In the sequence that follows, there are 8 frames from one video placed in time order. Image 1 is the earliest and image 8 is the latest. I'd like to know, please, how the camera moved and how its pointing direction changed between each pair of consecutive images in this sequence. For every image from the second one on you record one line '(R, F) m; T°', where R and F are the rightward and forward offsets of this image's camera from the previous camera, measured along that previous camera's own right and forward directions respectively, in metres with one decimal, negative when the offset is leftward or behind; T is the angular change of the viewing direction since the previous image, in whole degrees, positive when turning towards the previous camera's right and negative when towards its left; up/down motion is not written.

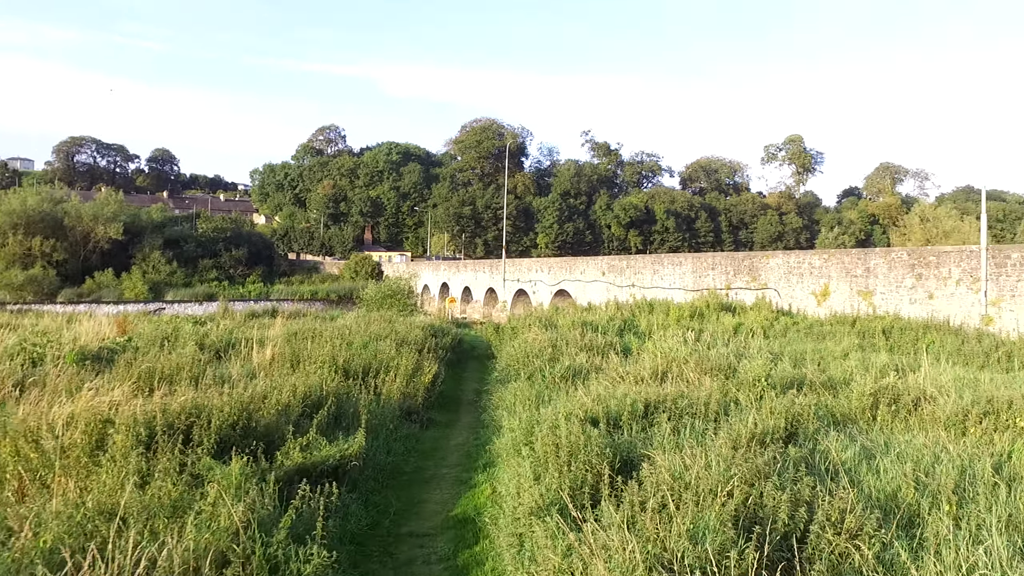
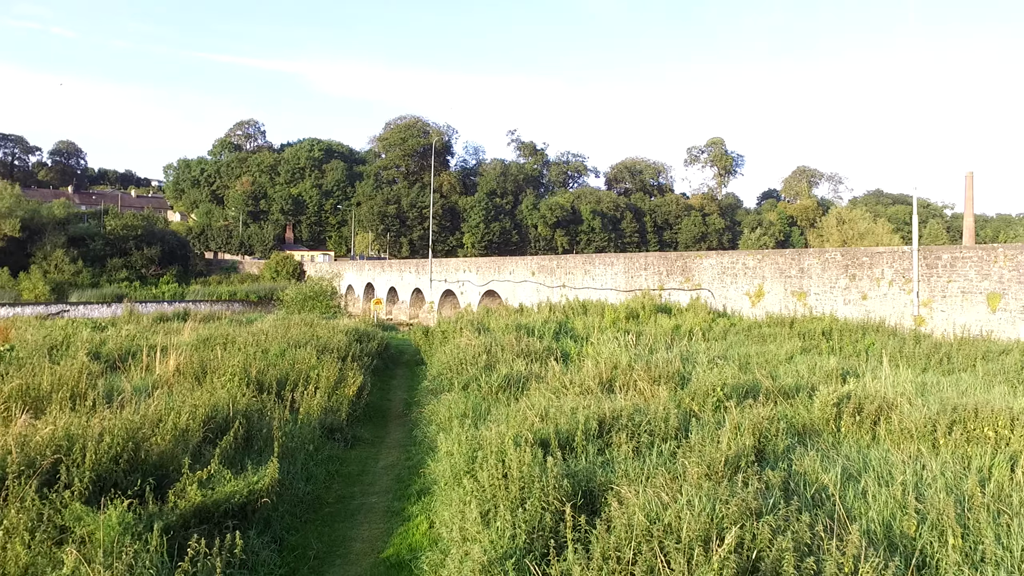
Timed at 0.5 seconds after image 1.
(-0.1, +0.6) m; +5°
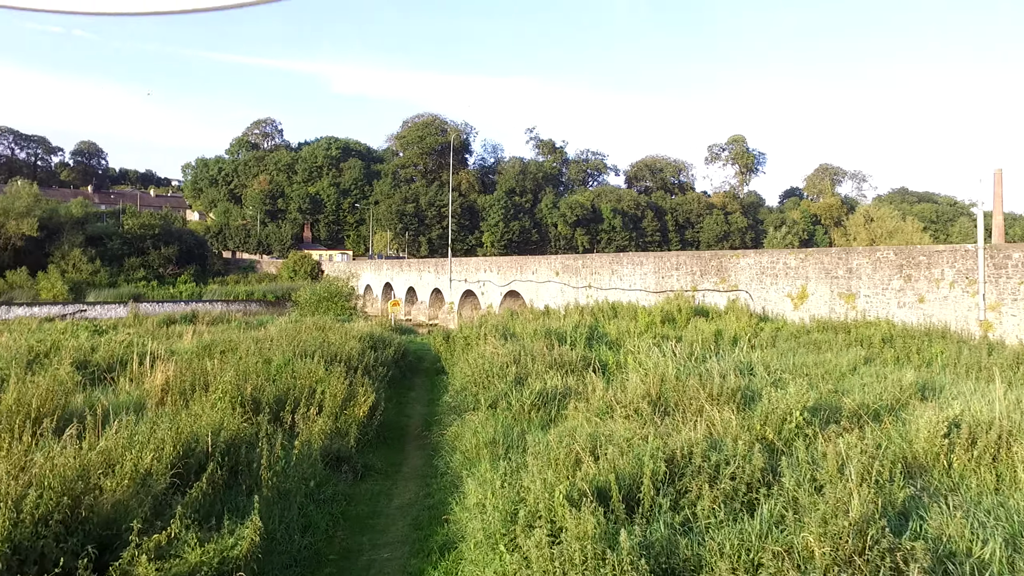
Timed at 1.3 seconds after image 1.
(-0.1, +0.9) m; -1°
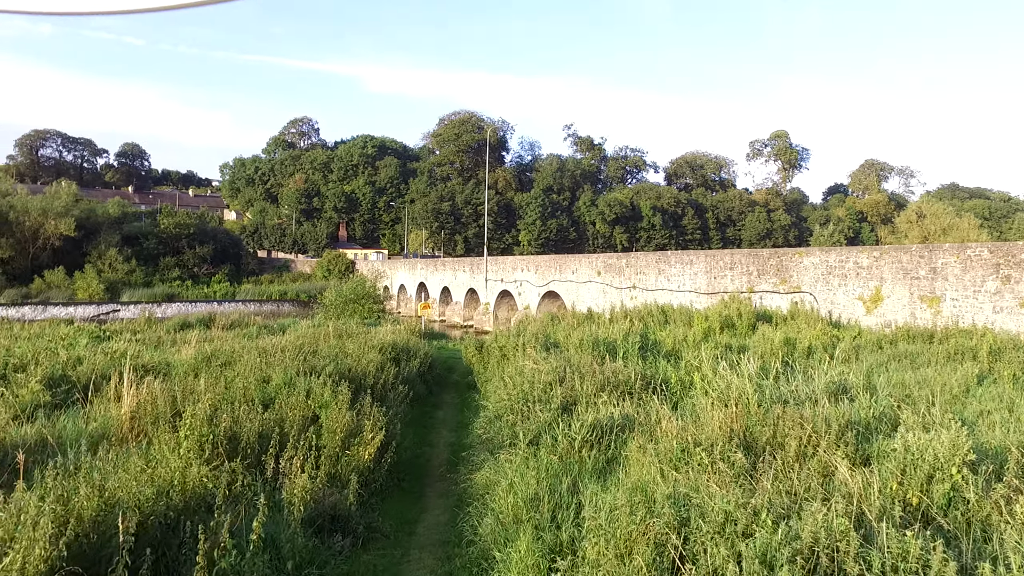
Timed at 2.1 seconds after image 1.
(-0.1, +1.3) m; -3°
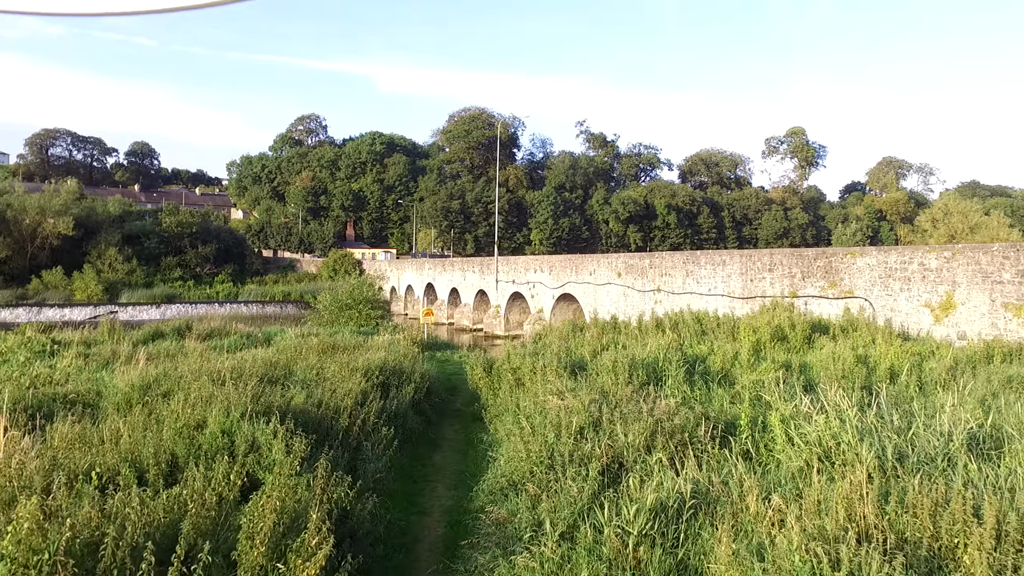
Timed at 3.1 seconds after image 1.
(-0.1, +1.7) m; -1°
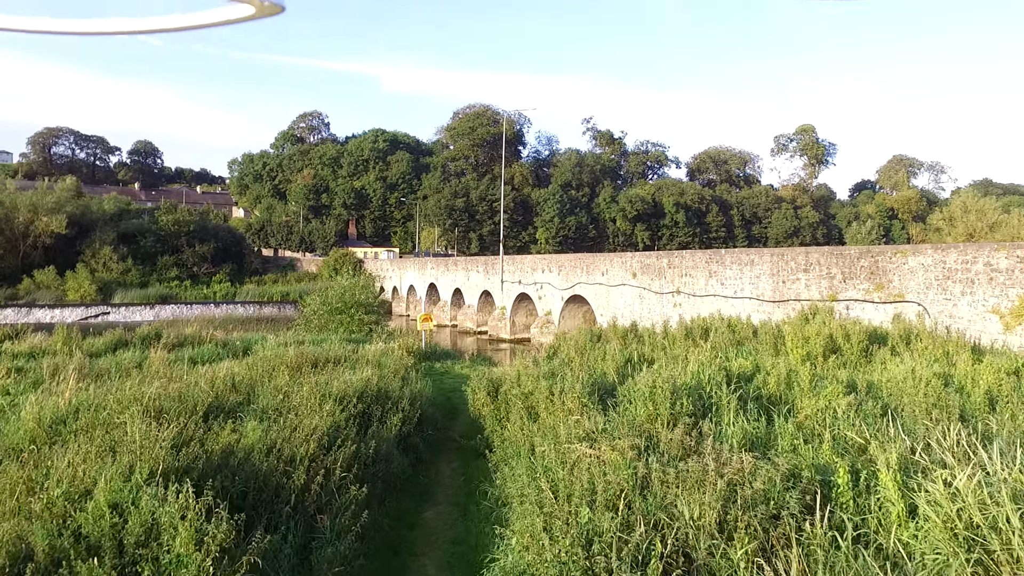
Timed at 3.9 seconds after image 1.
(0.0, +1.4) m; 0°
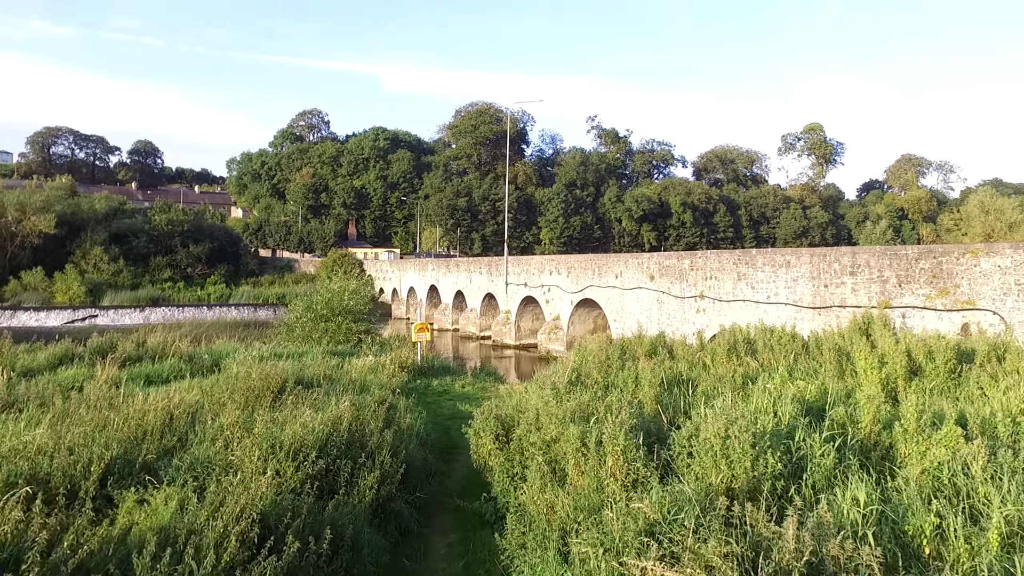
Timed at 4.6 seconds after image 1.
(-0.1, +1.6) m; 0°
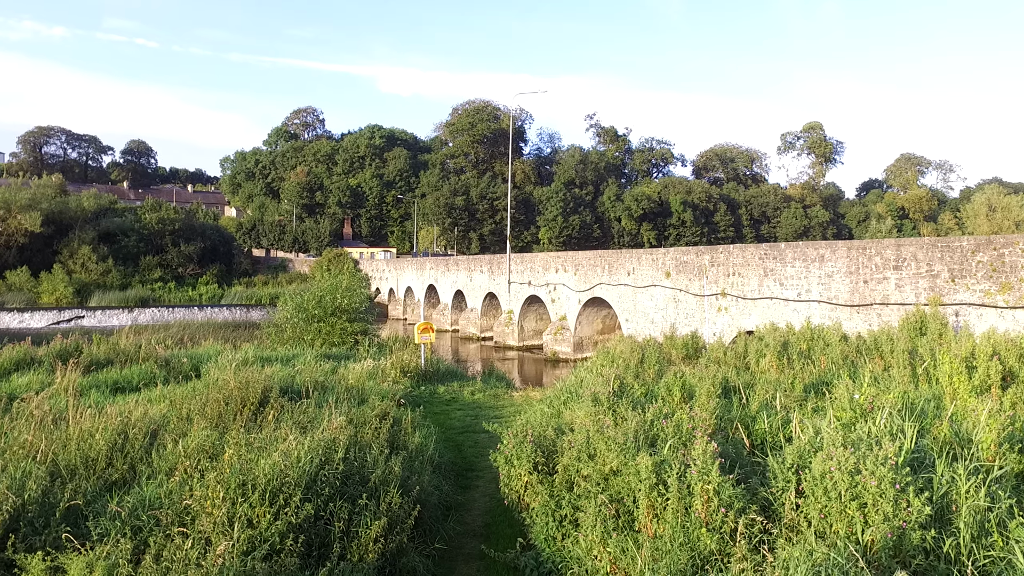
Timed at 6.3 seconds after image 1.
(-0.2, +1.1) m; 0°
